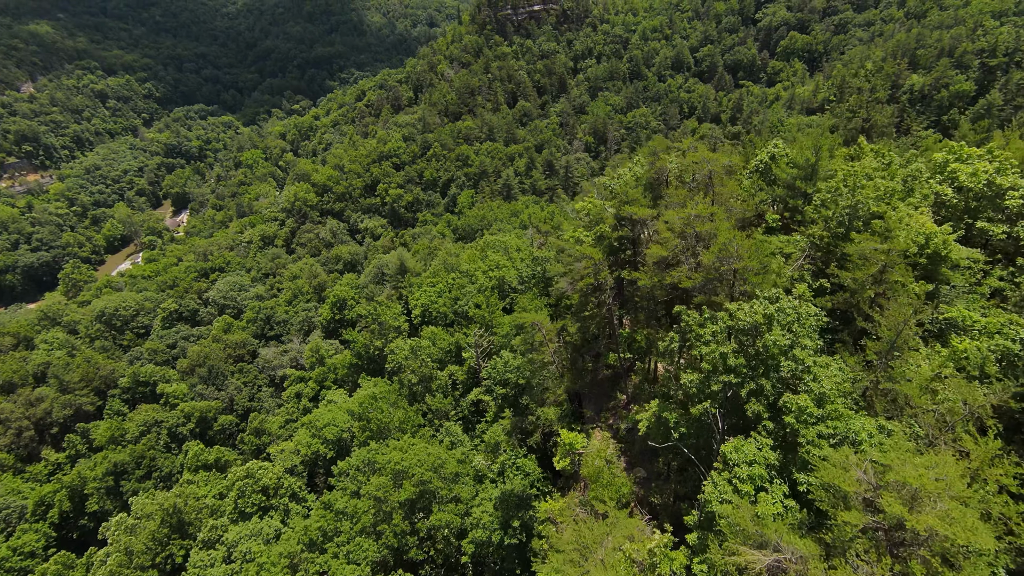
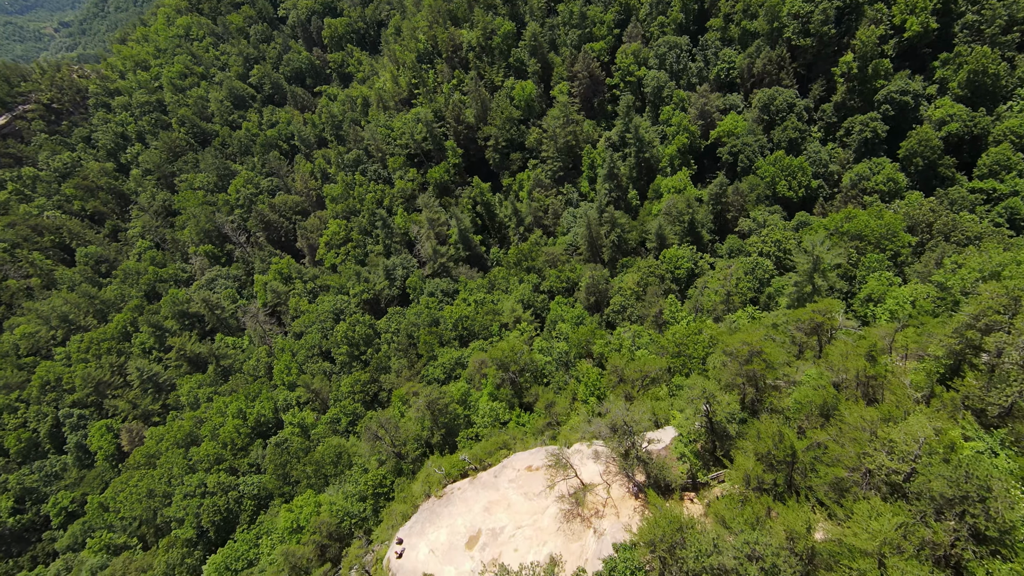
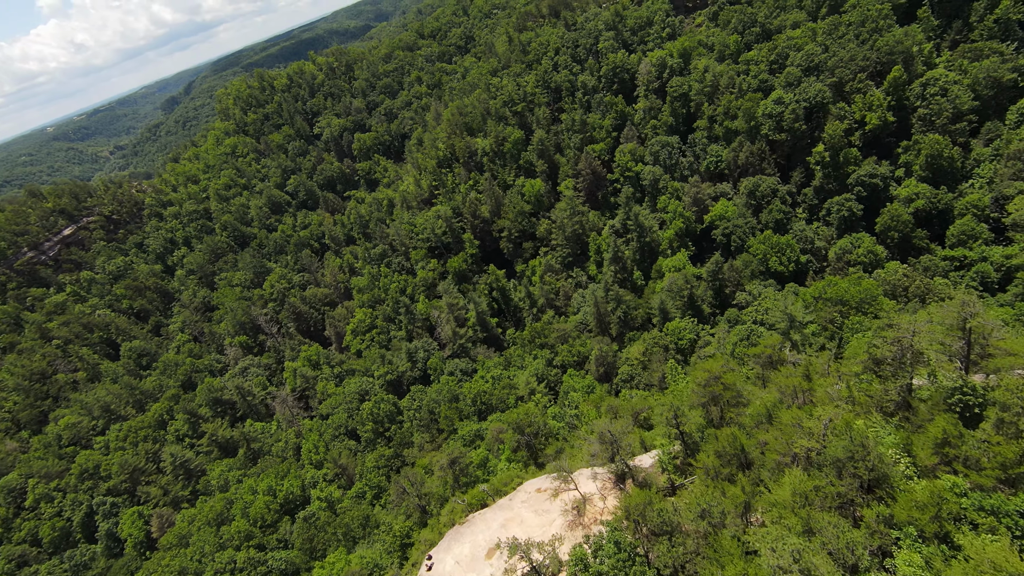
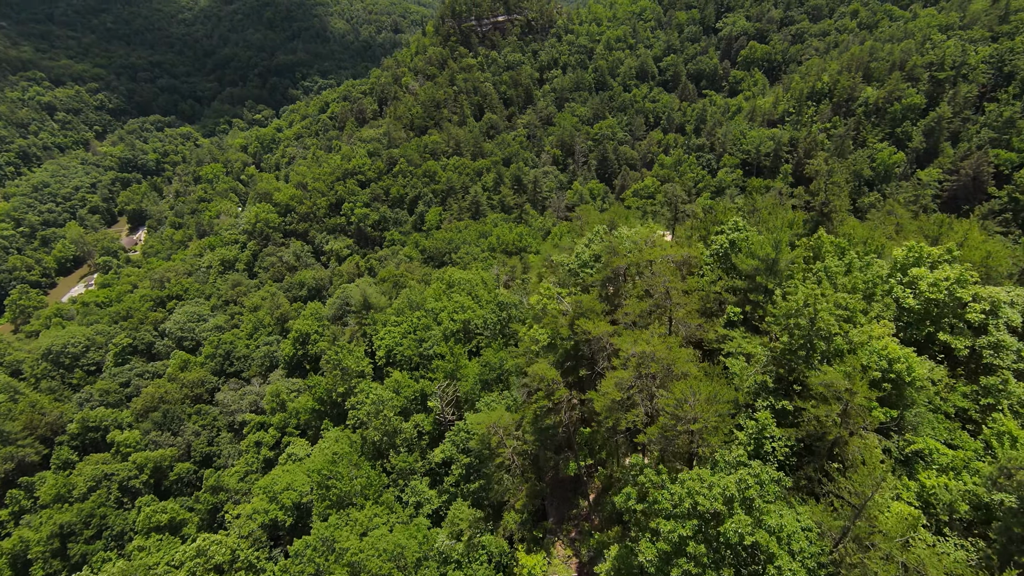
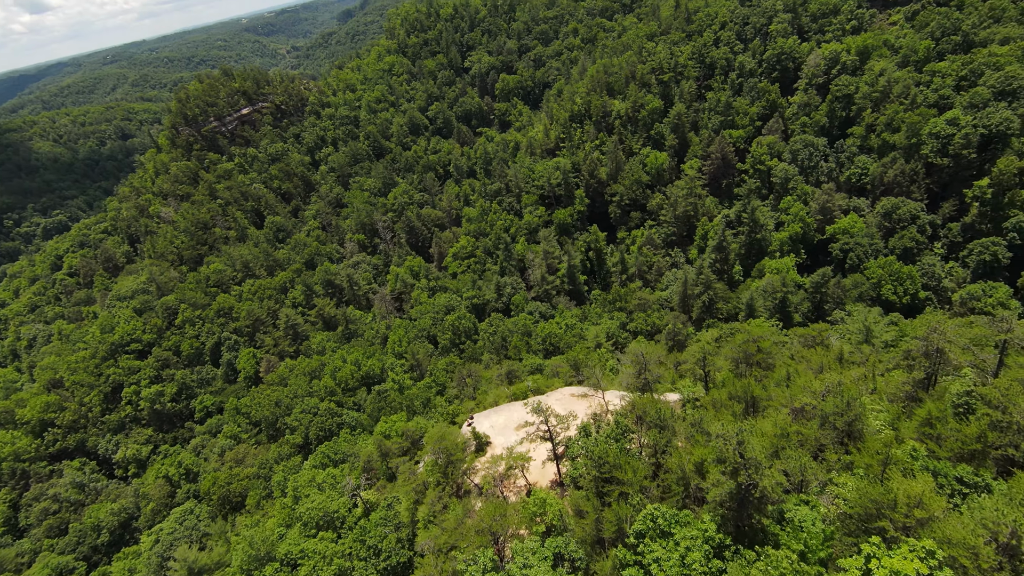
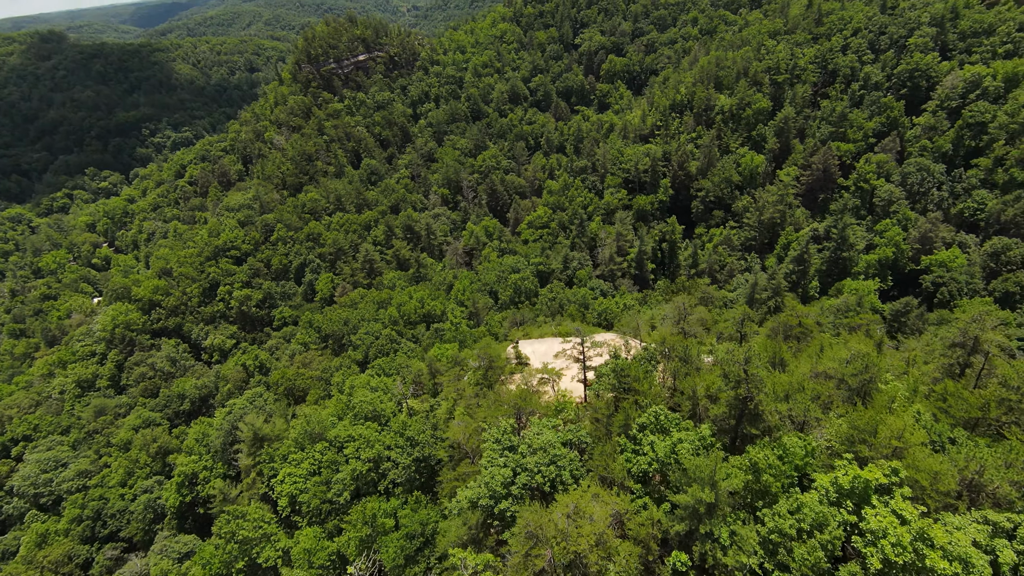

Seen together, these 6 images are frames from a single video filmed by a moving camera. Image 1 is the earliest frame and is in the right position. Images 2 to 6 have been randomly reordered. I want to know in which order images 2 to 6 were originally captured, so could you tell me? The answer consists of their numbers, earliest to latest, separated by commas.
4, 6, 5, 3, 2
